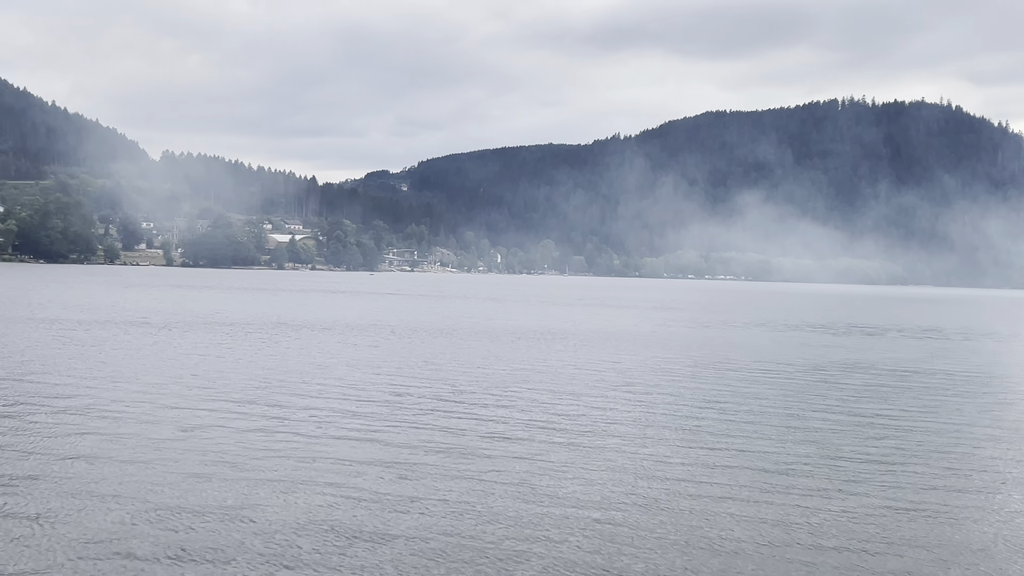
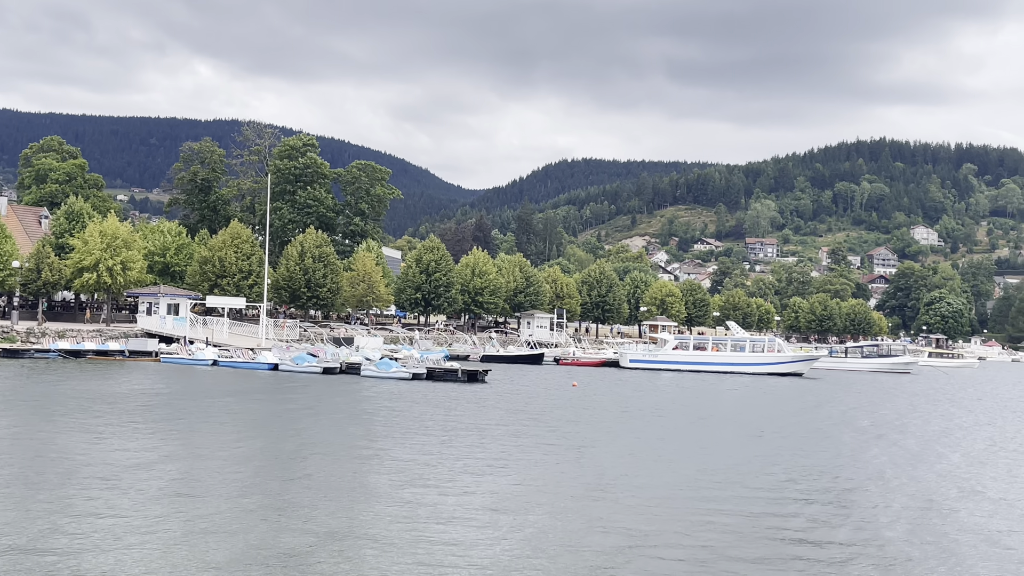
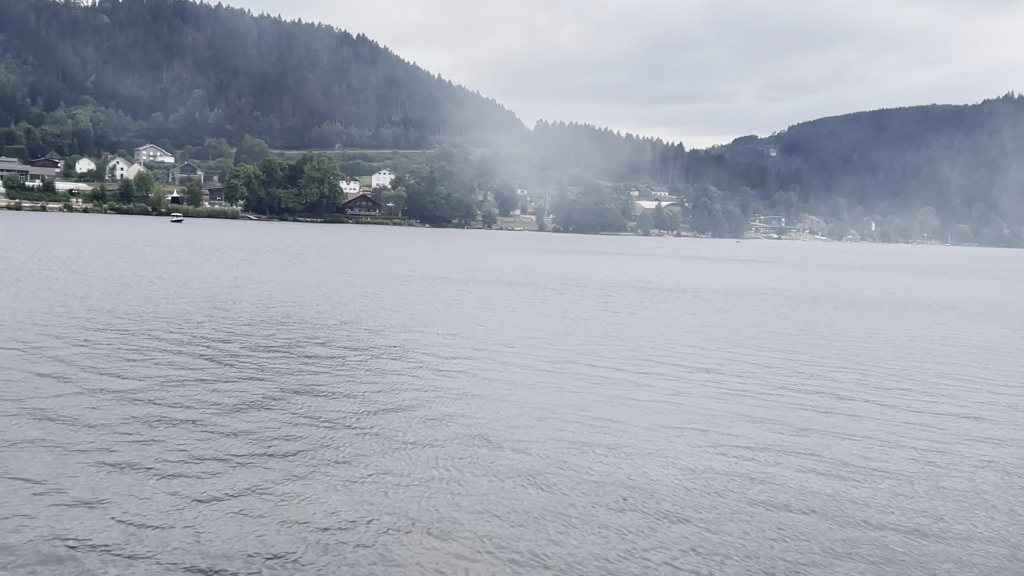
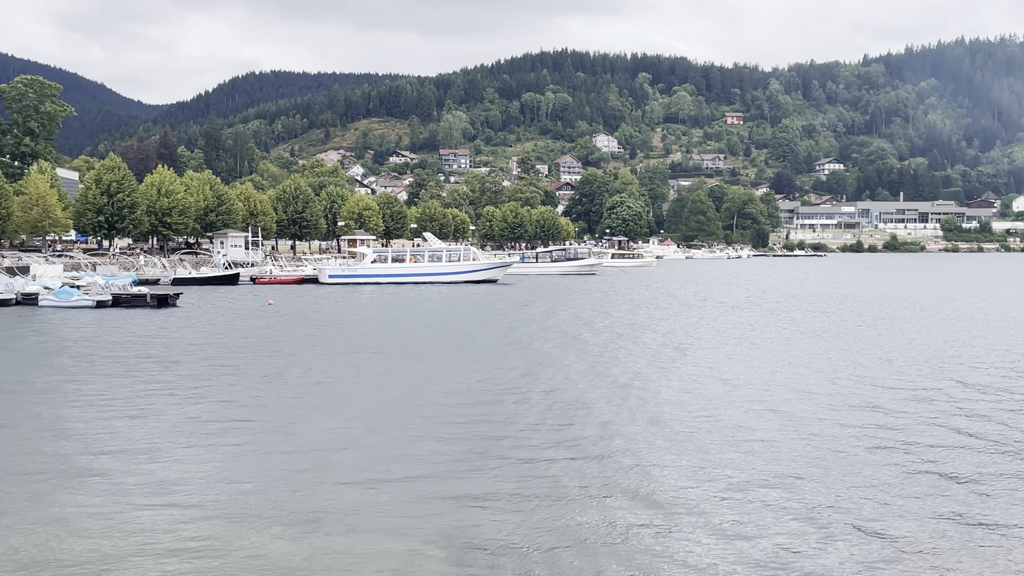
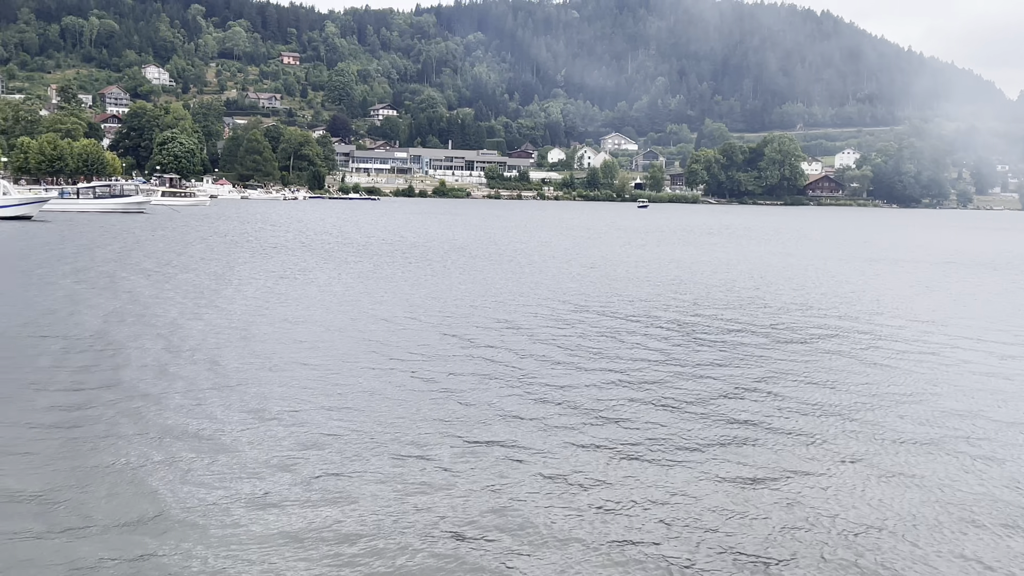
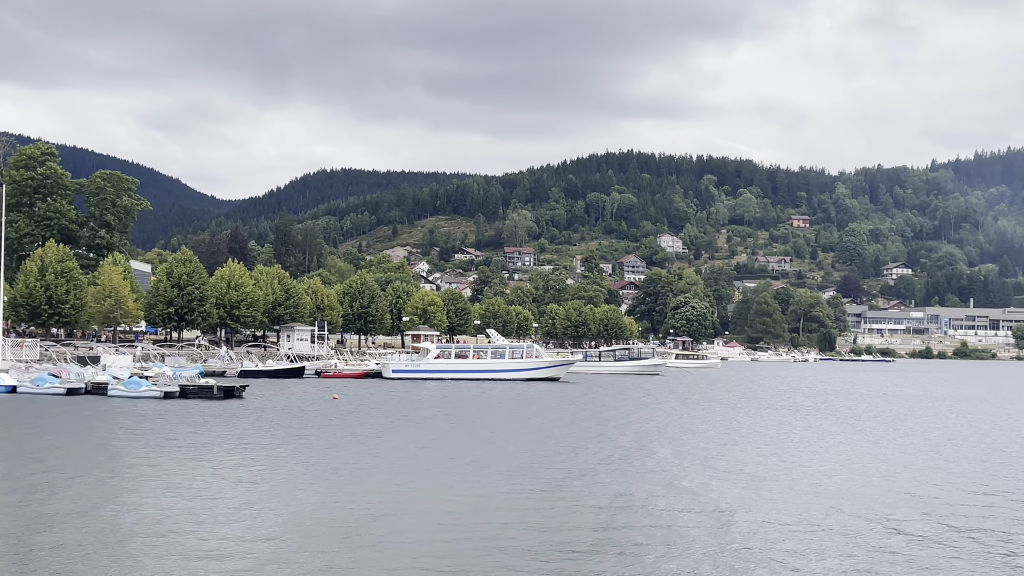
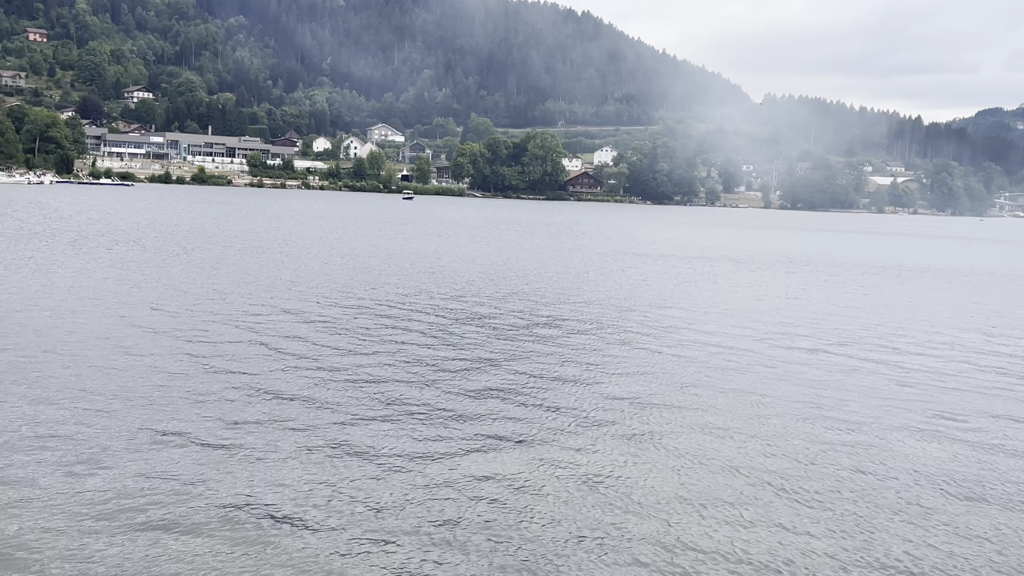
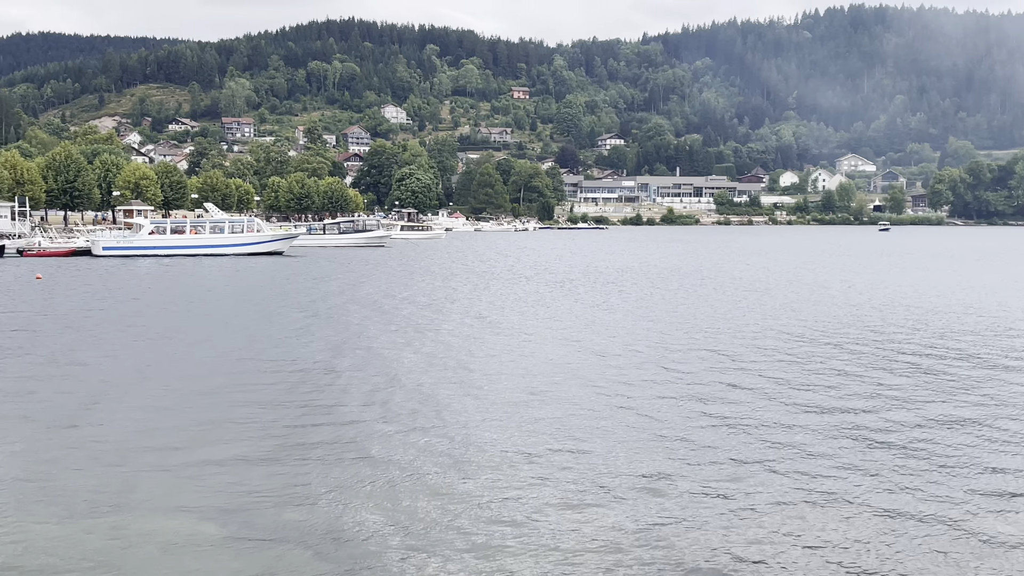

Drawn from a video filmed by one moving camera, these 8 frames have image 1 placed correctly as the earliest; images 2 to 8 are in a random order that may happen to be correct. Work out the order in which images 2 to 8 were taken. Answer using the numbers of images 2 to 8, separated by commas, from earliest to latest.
3, 7, 5, 8, 4, 2, 6
